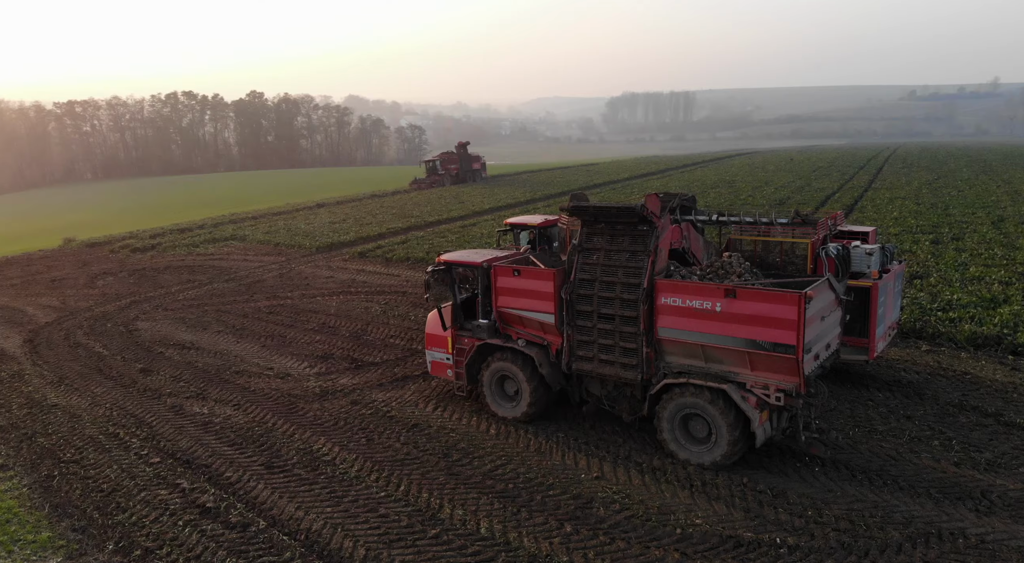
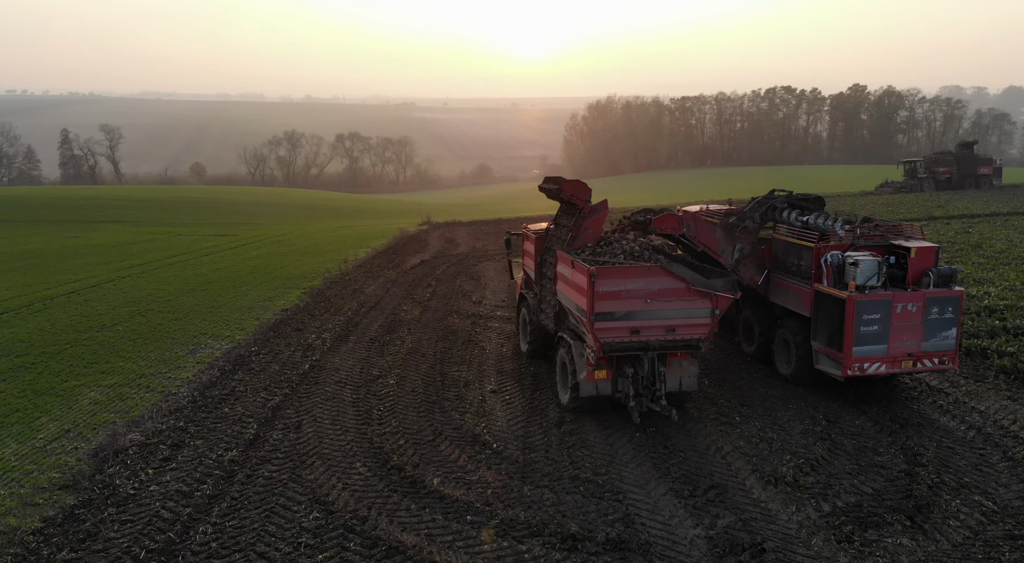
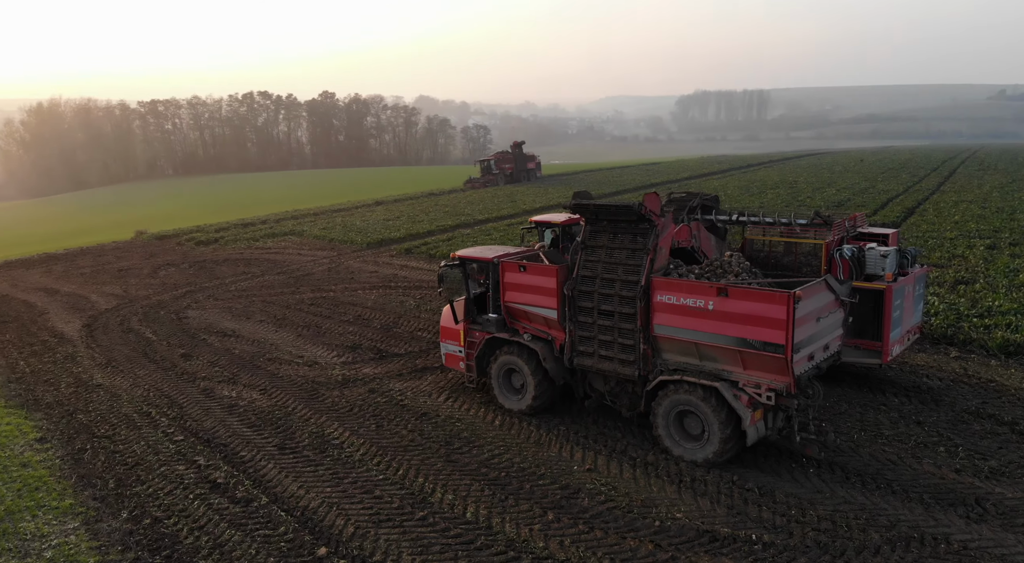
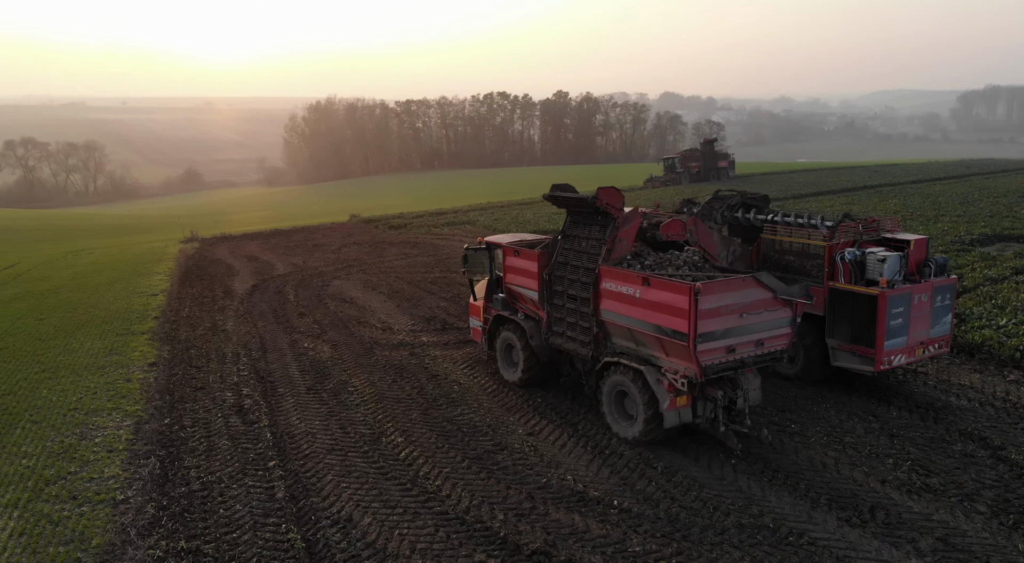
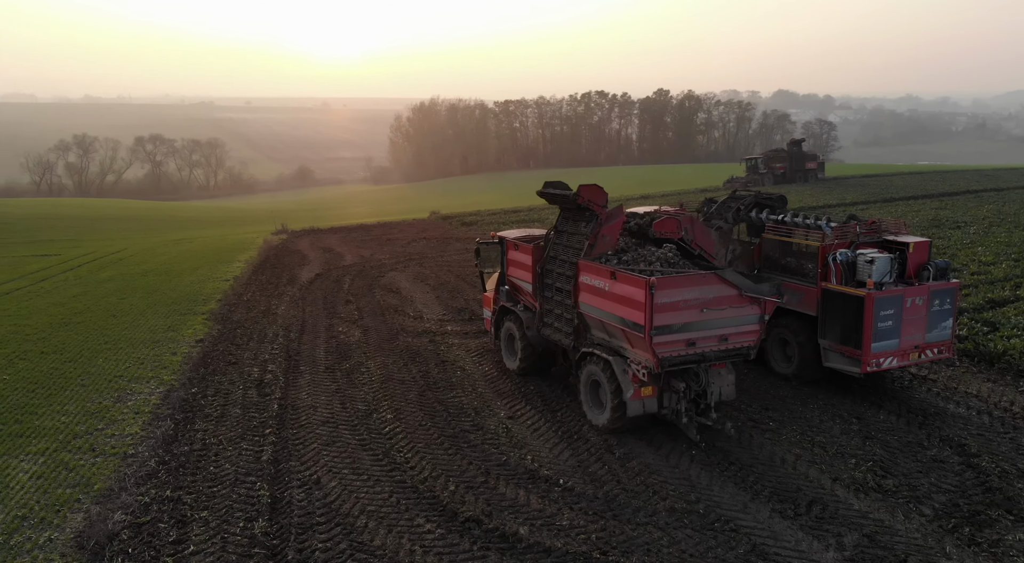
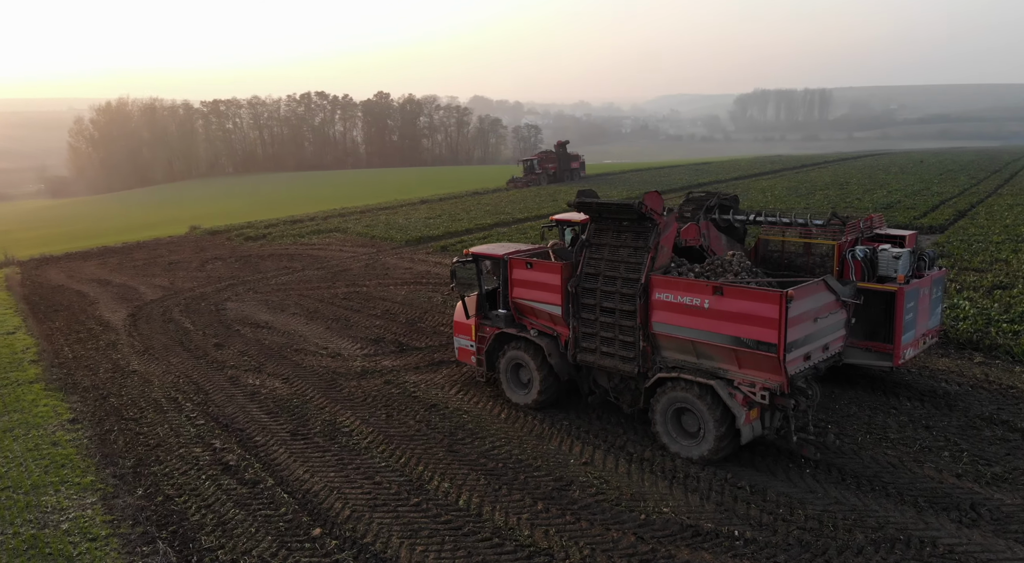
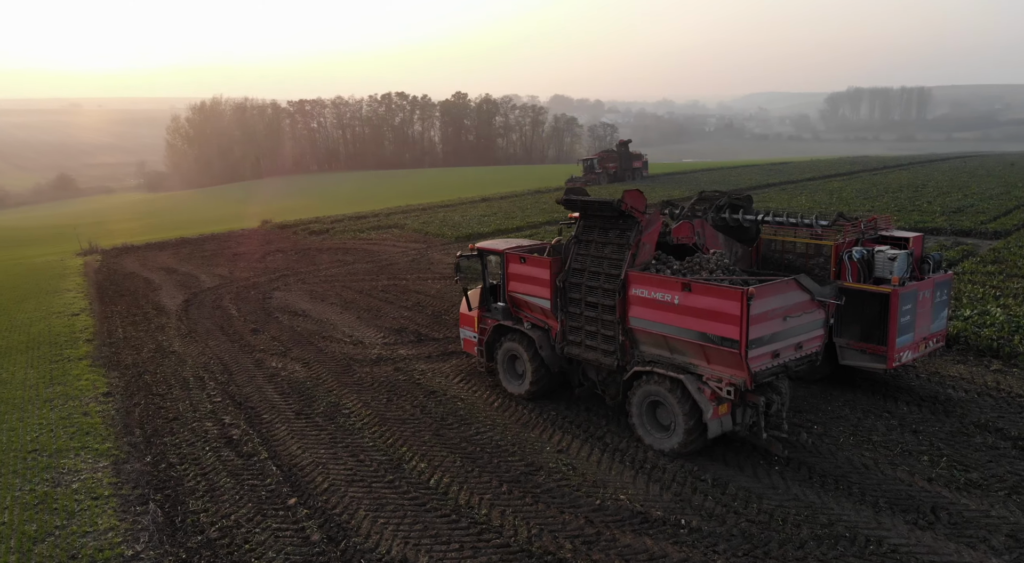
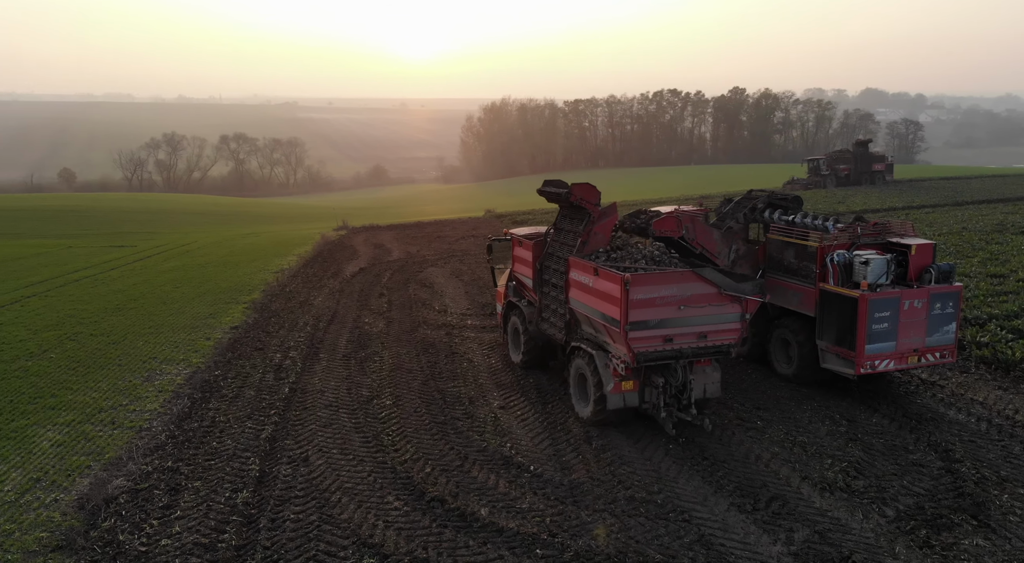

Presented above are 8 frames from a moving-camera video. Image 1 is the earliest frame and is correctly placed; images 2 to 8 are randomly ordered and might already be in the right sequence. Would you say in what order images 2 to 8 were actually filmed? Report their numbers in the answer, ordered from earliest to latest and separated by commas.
3, 6, 7, 4, 5, 8, 2
